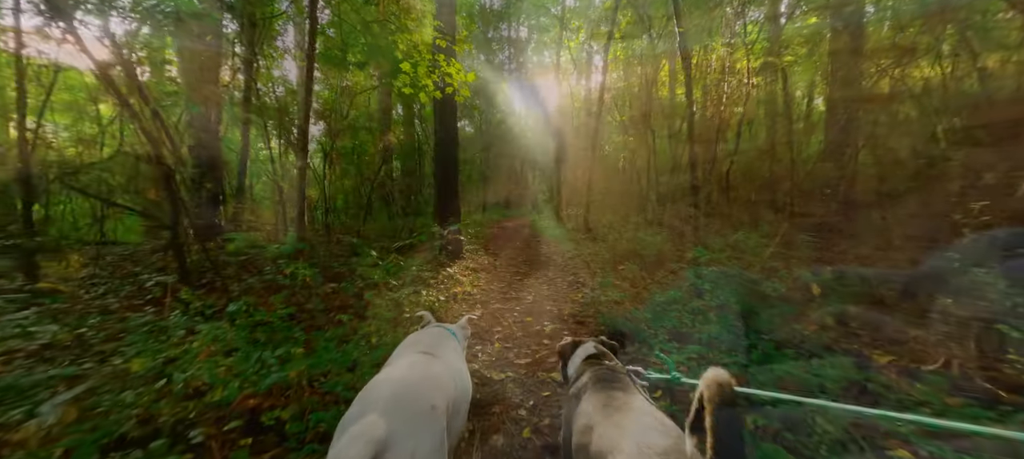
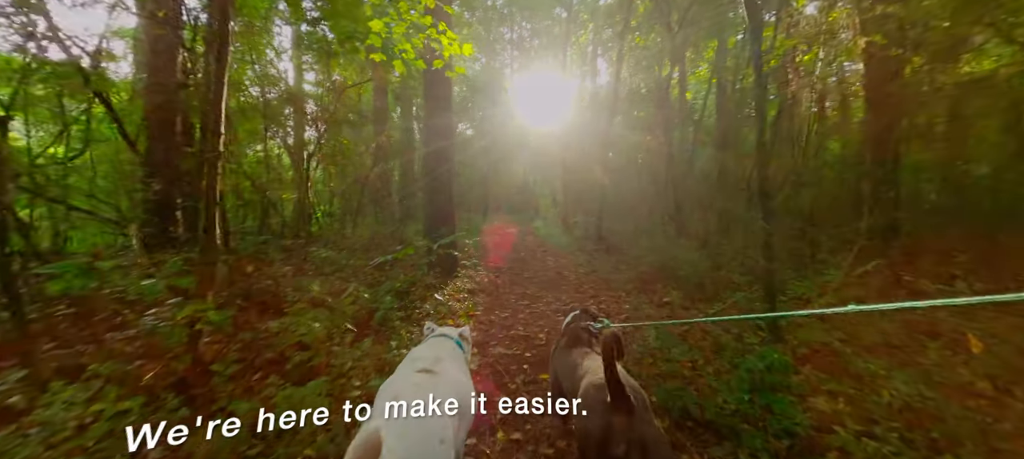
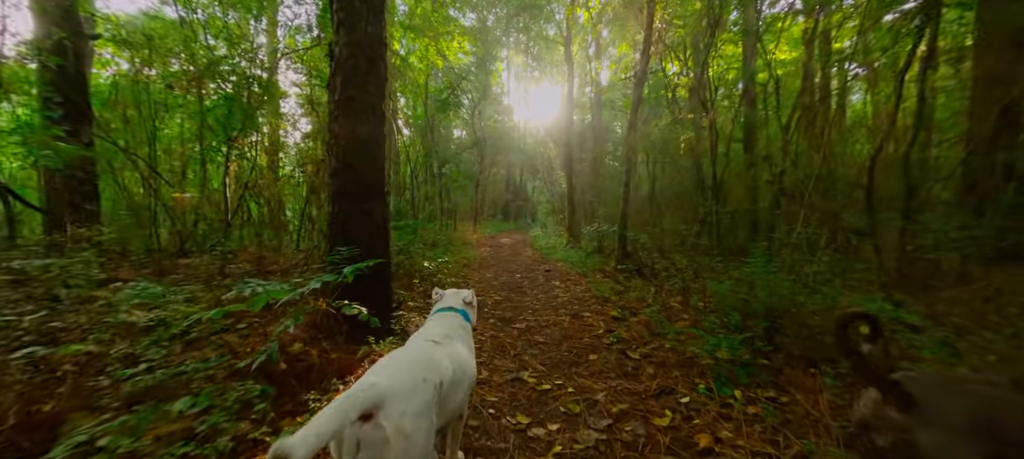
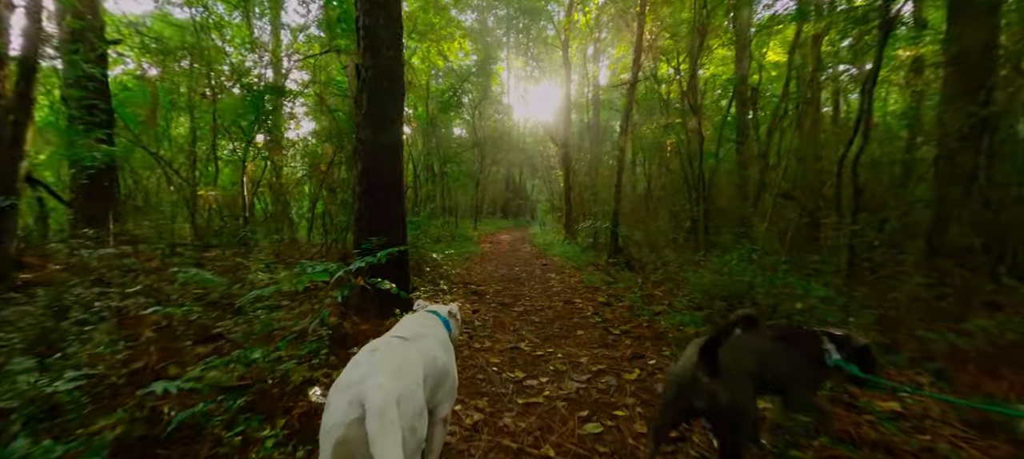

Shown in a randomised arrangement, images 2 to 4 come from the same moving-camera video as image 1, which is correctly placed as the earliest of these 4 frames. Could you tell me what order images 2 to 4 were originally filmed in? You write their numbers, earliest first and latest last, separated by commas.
2, 4, 3
